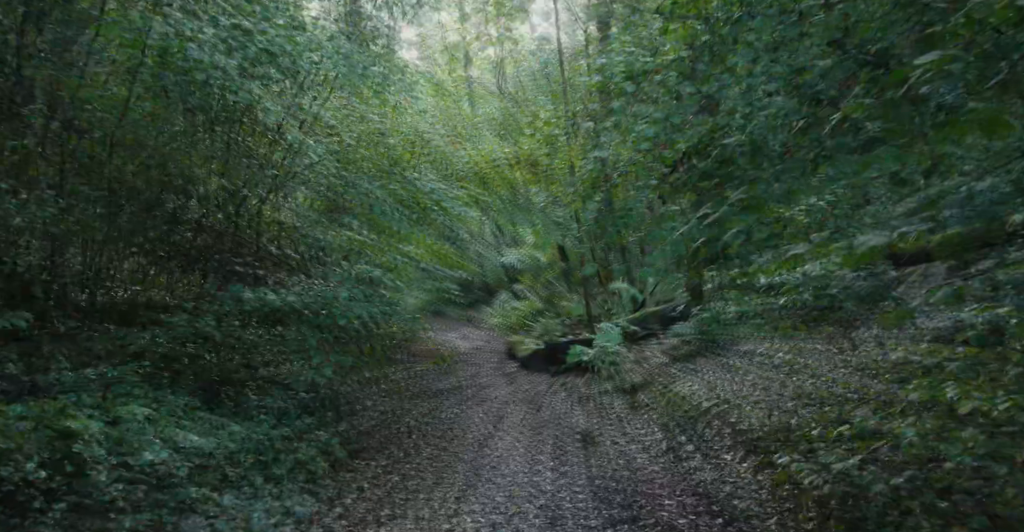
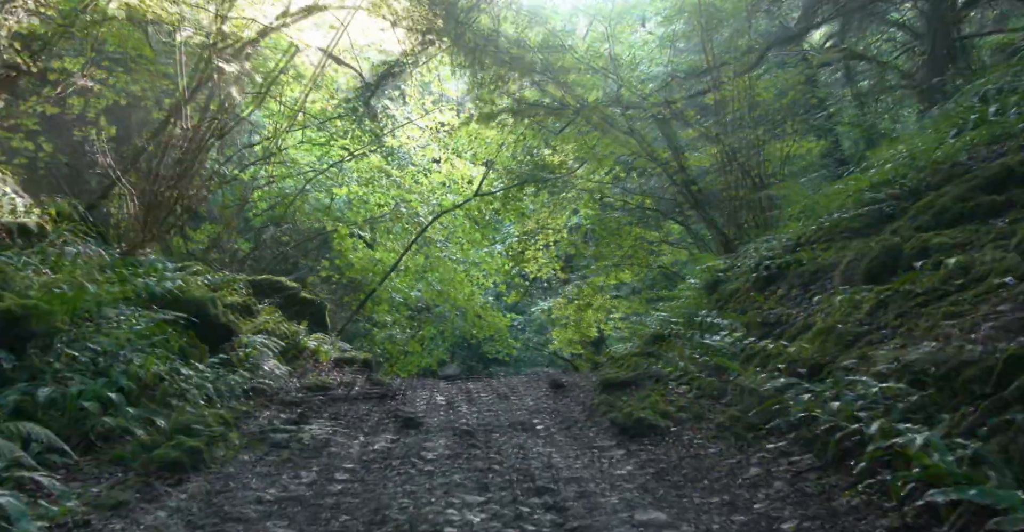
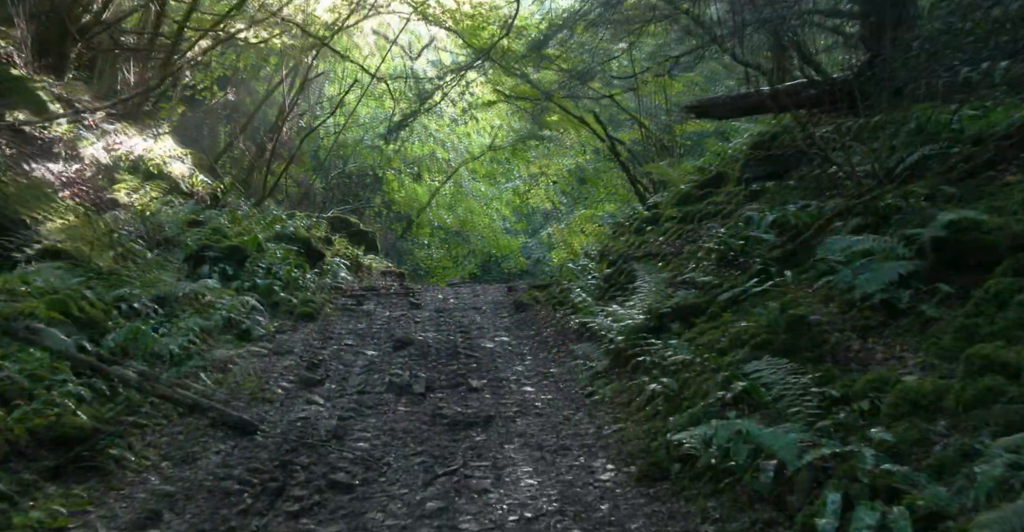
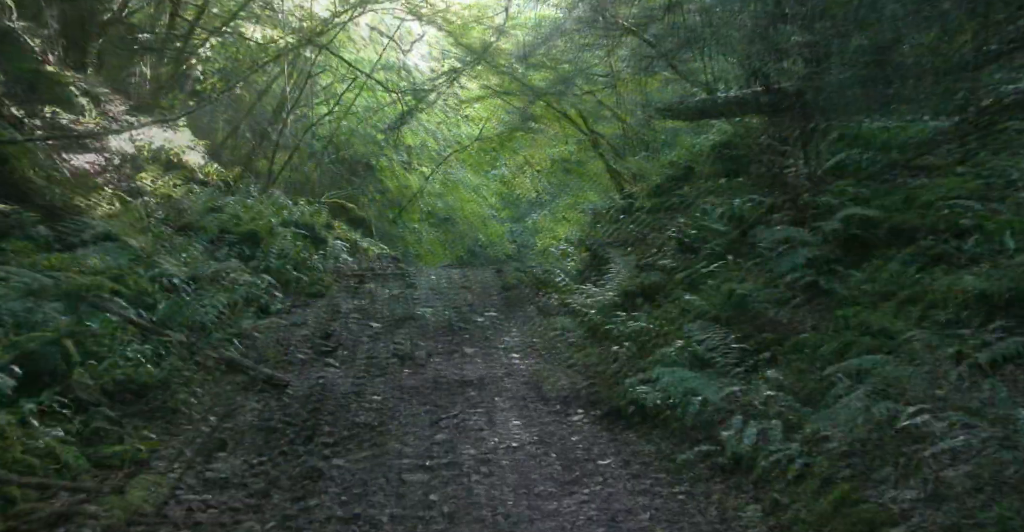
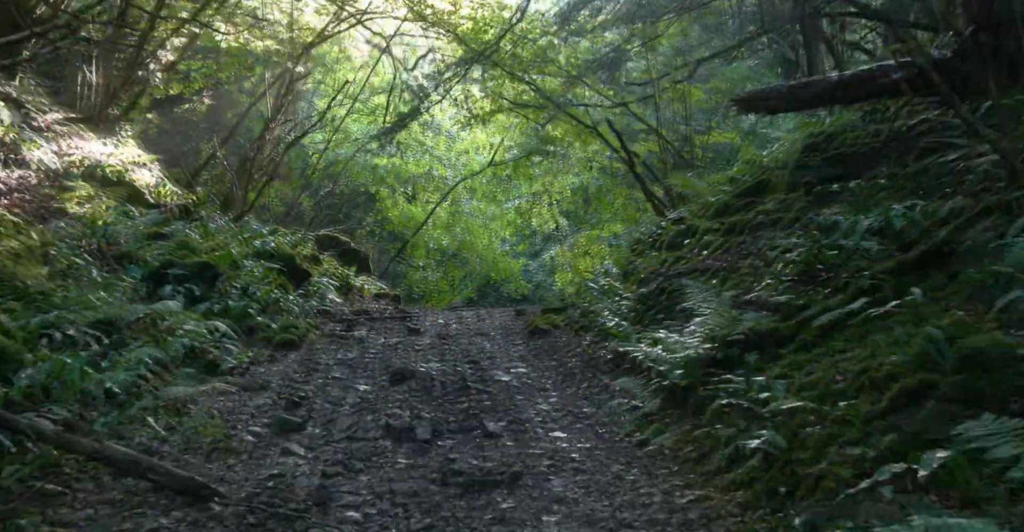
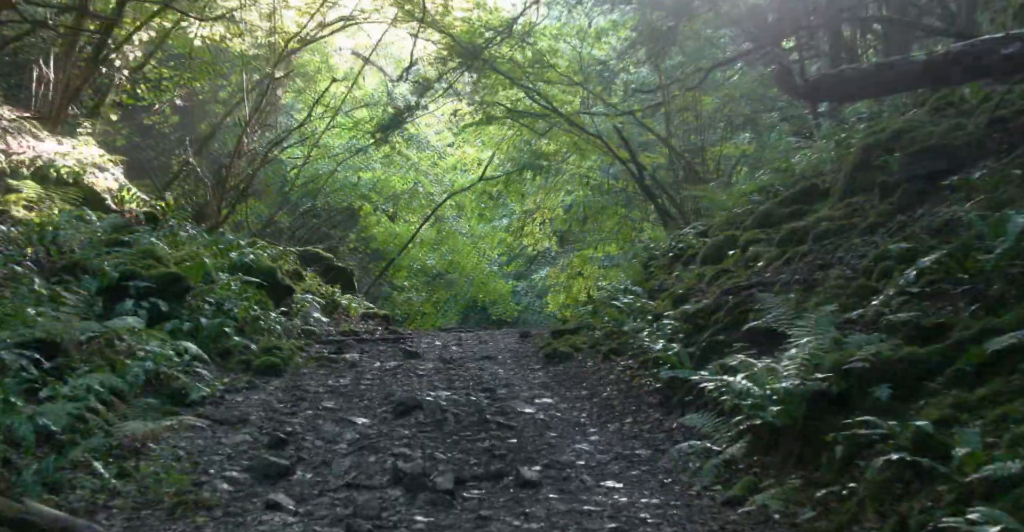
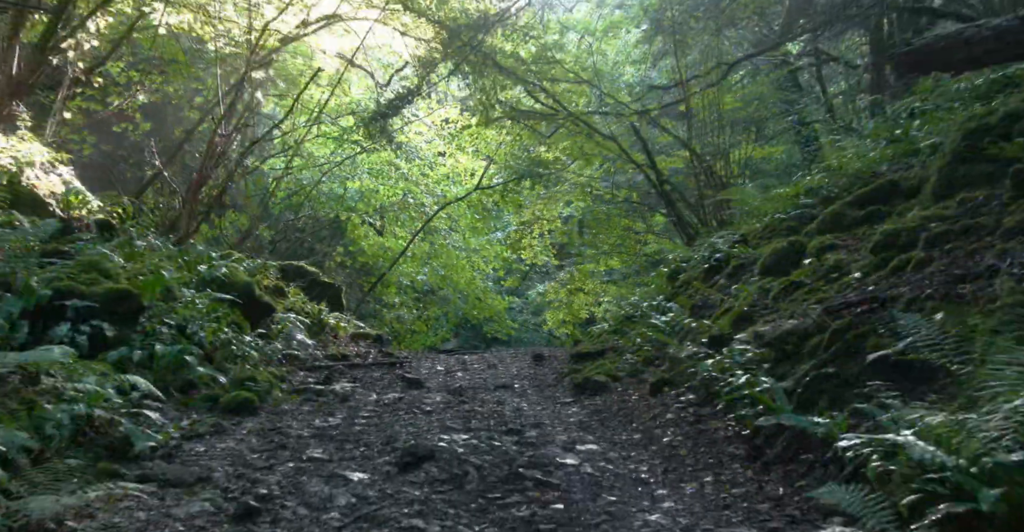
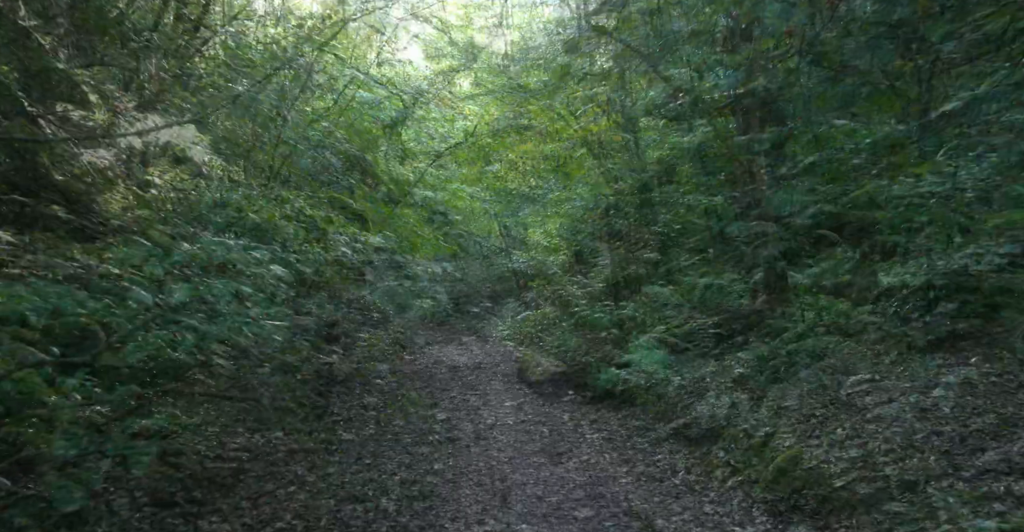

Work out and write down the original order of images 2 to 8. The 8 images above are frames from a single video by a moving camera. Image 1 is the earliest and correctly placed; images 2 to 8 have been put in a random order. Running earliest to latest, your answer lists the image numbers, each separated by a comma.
8, 4, 3, 5, 6, 7, 2
